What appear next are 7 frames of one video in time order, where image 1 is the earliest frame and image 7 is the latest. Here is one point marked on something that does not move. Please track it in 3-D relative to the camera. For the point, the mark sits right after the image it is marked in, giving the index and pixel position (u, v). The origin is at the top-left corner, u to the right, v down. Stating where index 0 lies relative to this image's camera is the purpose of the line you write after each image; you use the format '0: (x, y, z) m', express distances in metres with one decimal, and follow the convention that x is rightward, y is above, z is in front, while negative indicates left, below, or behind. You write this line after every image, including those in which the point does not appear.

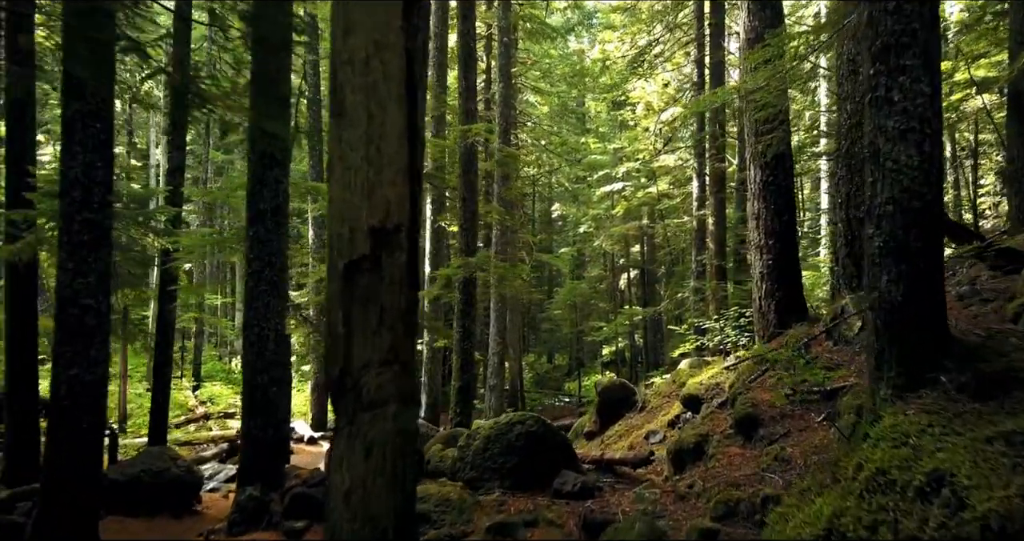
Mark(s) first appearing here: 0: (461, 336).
0: (-0.9, -1.2, +12.4) m
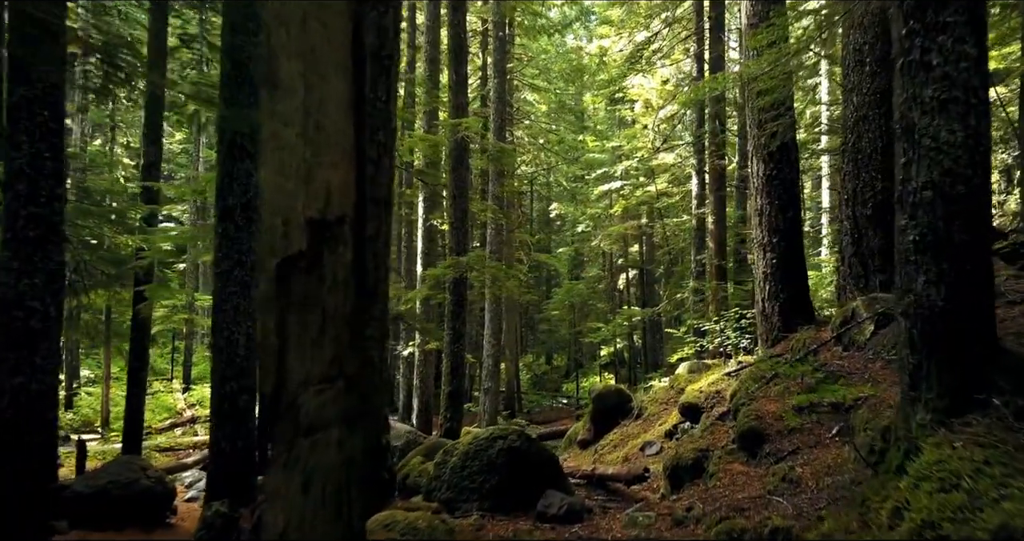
0: (-1.0, -1.2, +11.9) m
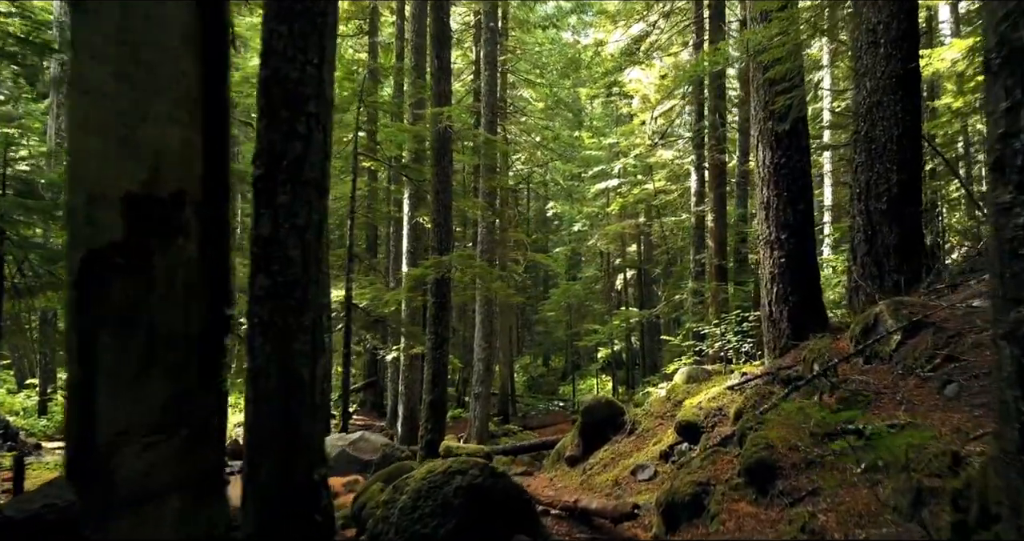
0: (-1.2, -1.2, +11.1) m
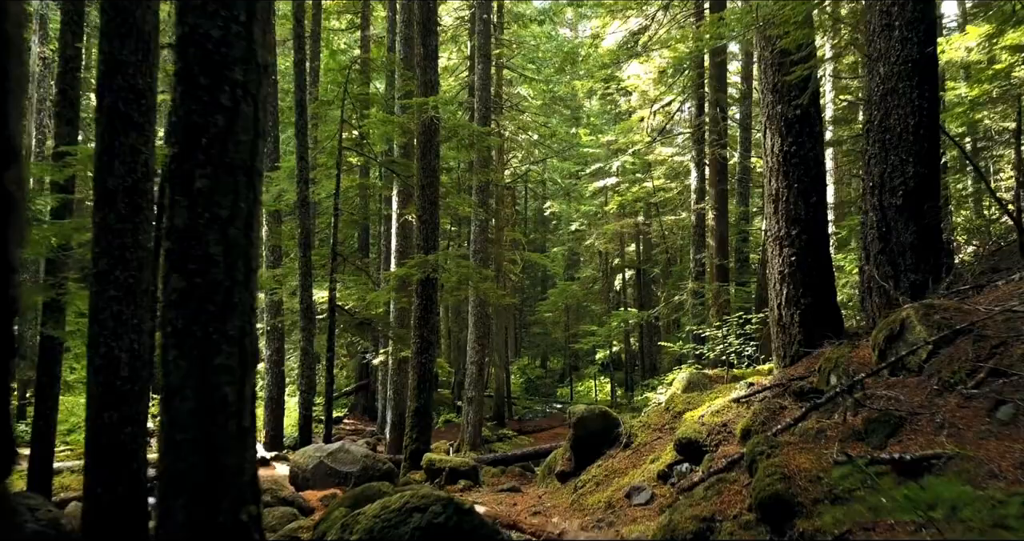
0: (-1.4, -1.2, +10.5) m
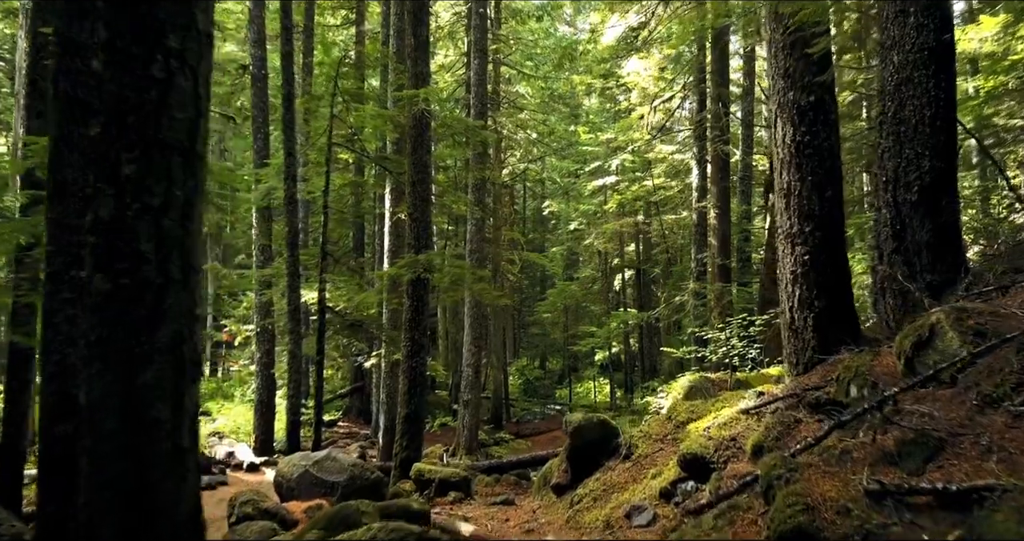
0: (-1.4, -1.2, +10.1) m
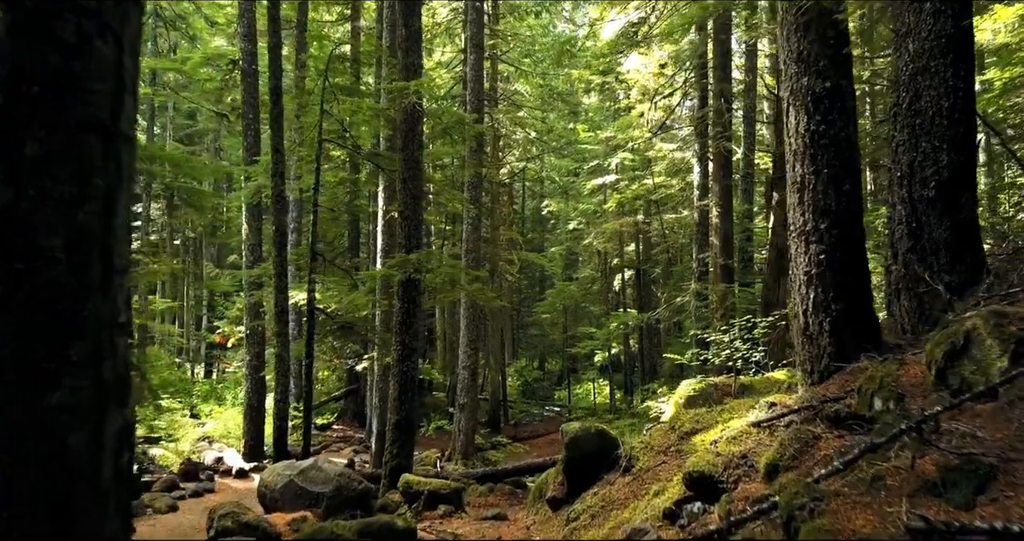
0: (-1.5, -1.2, +9.7) m
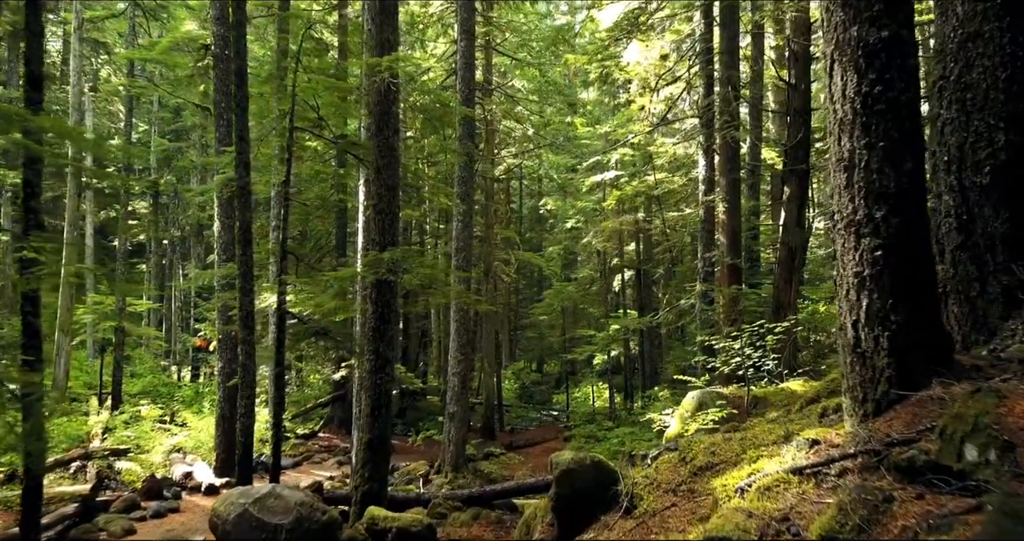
0: (-1.7, -1.2, +8.7) m
